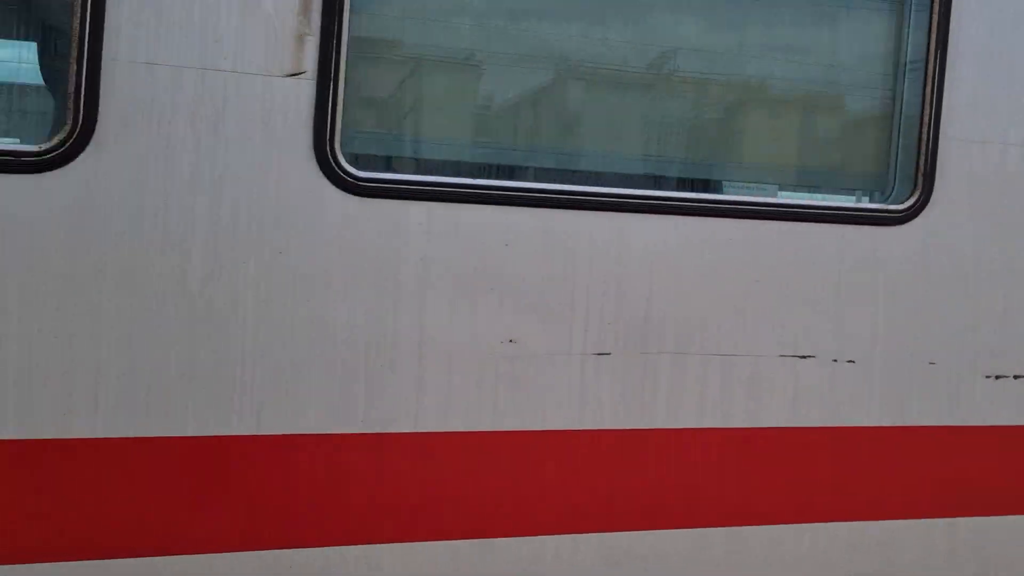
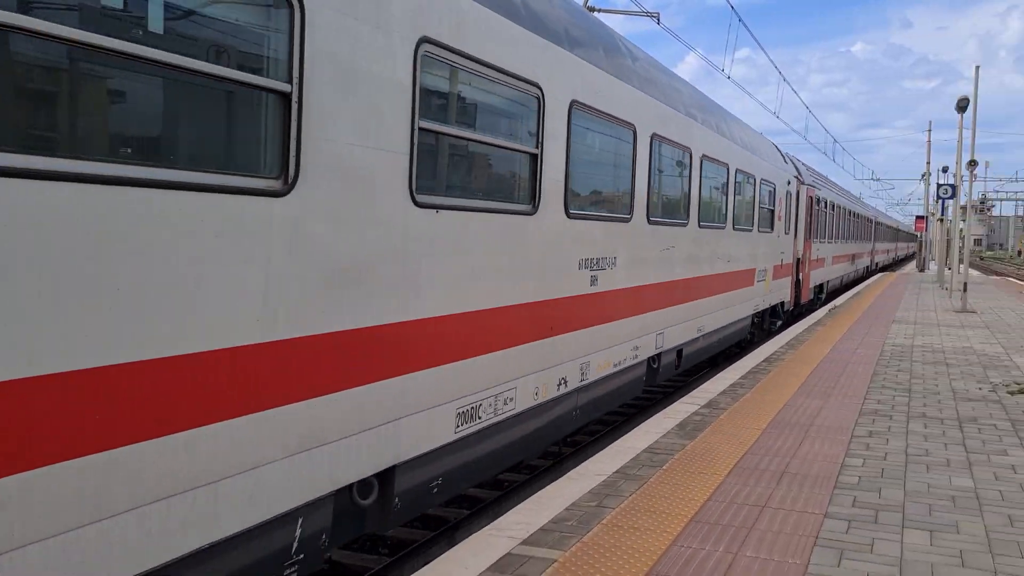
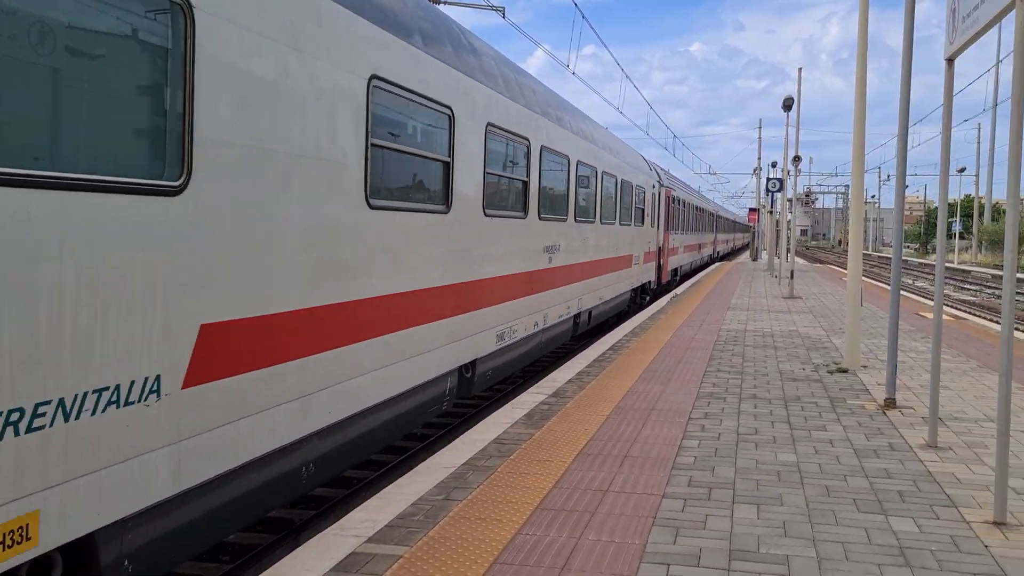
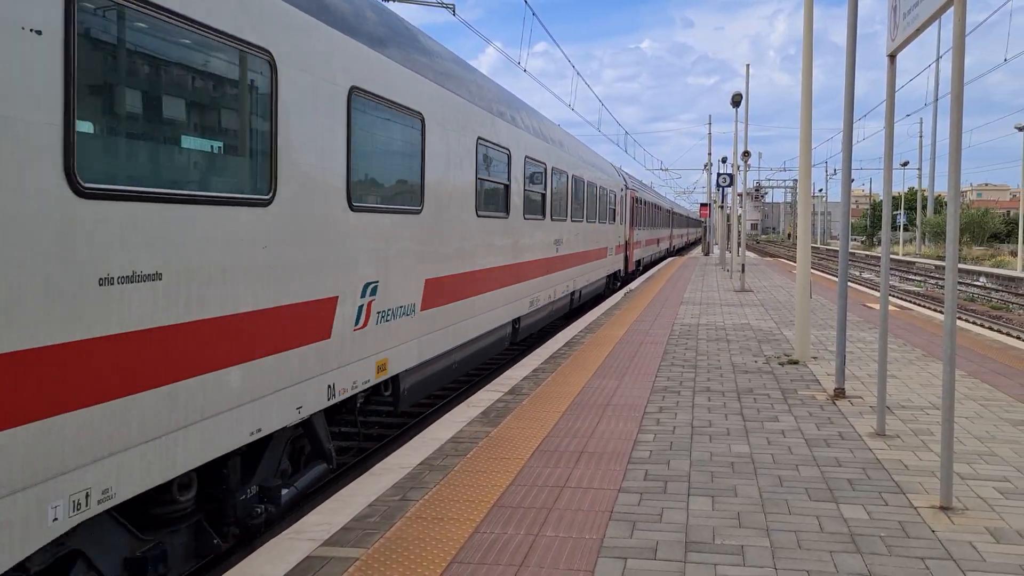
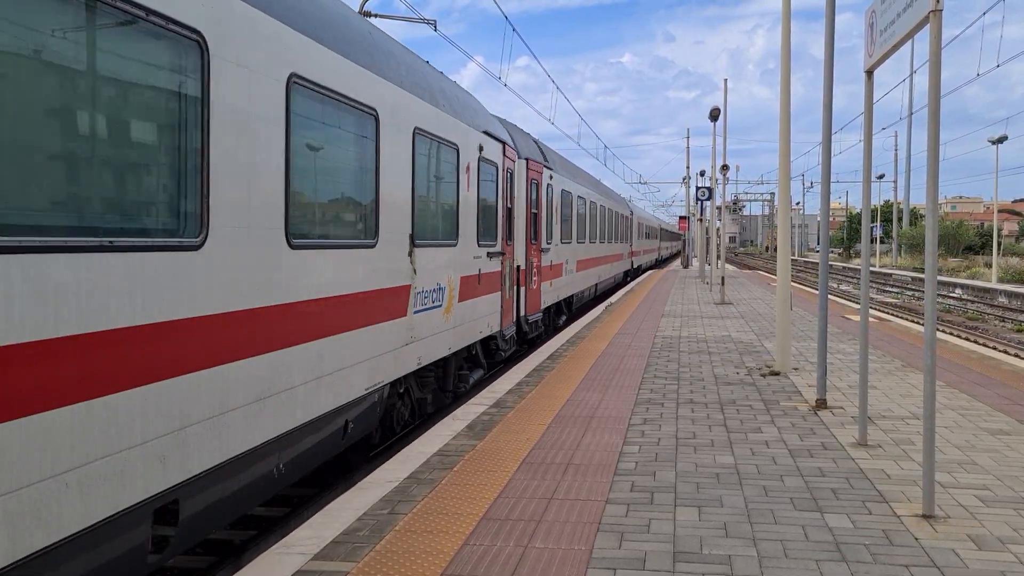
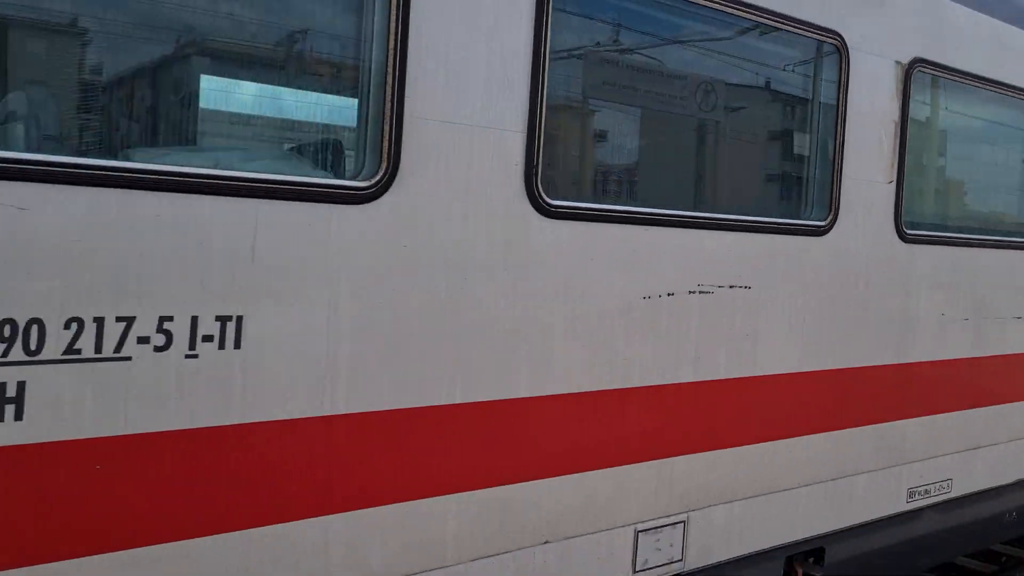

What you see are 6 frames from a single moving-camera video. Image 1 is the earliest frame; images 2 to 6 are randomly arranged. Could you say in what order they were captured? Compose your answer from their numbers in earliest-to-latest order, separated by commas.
6, 2, 3, 4, 5
